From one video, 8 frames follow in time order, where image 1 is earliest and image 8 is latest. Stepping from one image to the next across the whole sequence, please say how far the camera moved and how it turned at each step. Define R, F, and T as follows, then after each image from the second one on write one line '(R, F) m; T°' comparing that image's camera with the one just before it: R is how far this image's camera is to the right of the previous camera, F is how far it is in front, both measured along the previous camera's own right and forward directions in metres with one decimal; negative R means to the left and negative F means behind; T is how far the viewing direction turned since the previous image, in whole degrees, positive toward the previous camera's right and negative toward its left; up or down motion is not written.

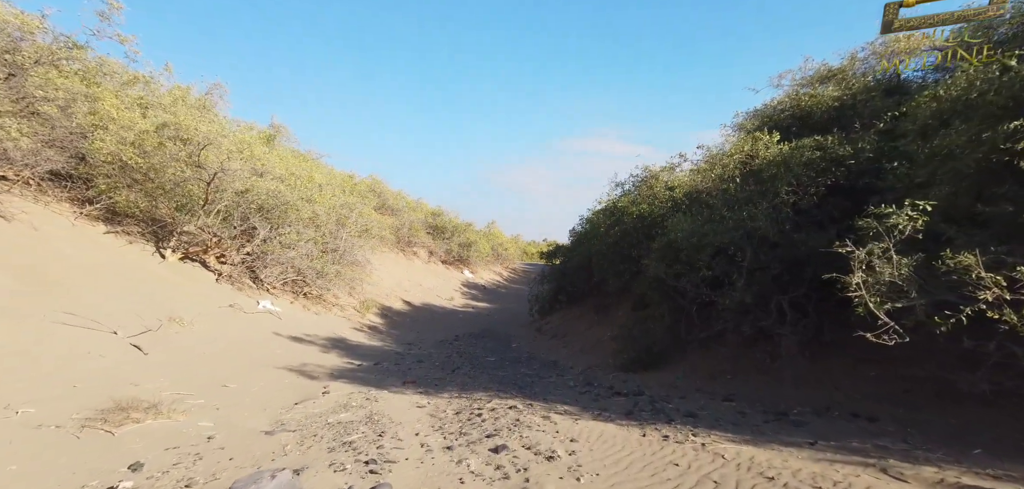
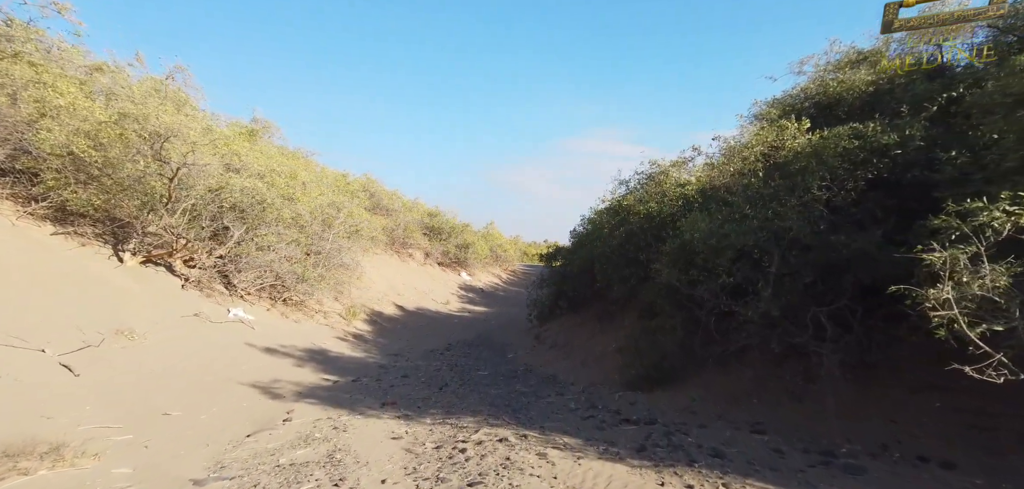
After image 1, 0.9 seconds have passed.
(+0.1, +0.9) m; 0°
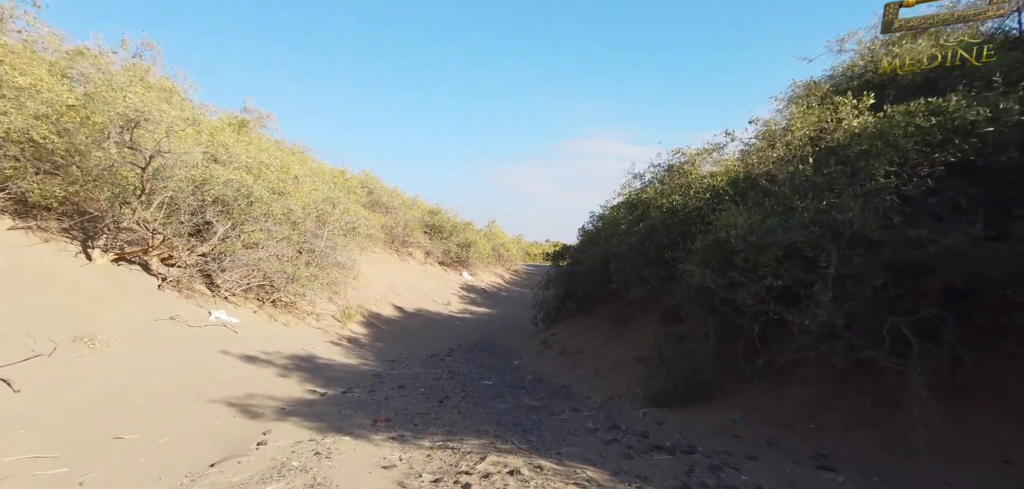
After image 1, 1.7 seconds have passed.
(-0.1, +0.8) m; 0°
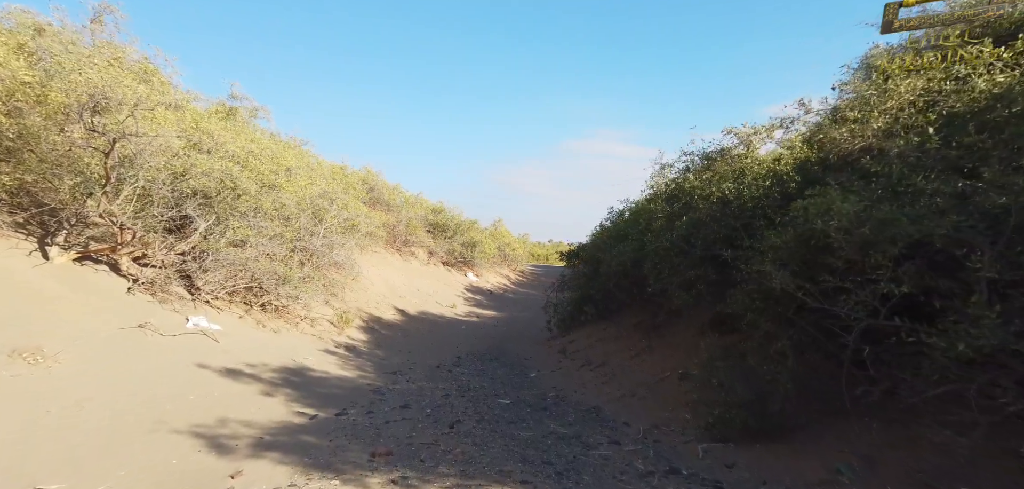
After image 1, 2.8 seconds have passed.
(-0.2, +1.0) m; 0°
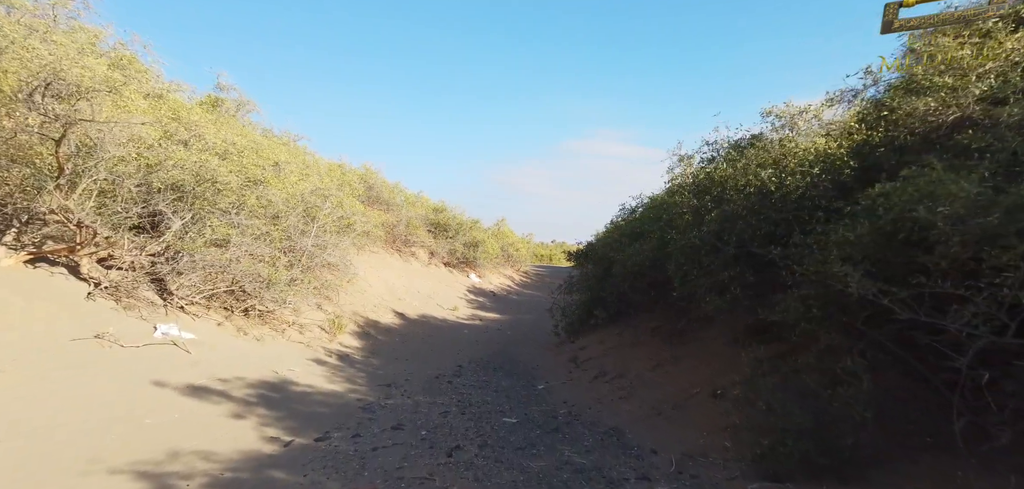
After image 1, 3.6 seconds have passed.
(0.0, +0.8) m; 0°
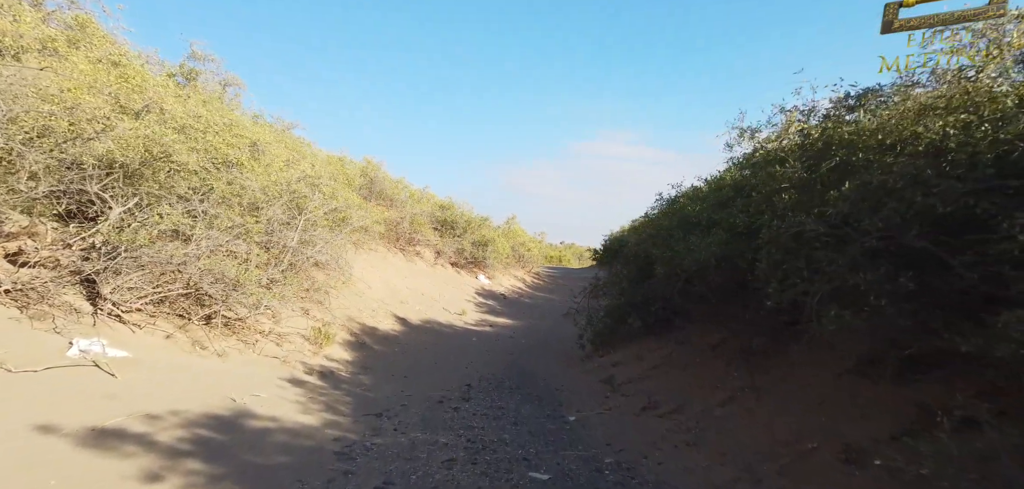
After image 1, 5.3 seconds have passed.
(-0.2, +1.6) m; -1°
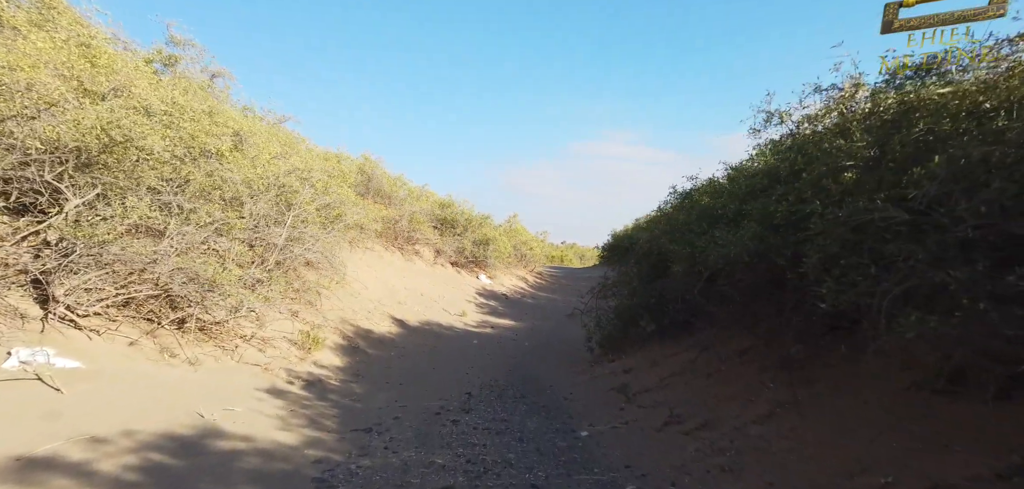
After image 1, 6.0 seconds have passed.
(0.0, +0.7) m; 0°
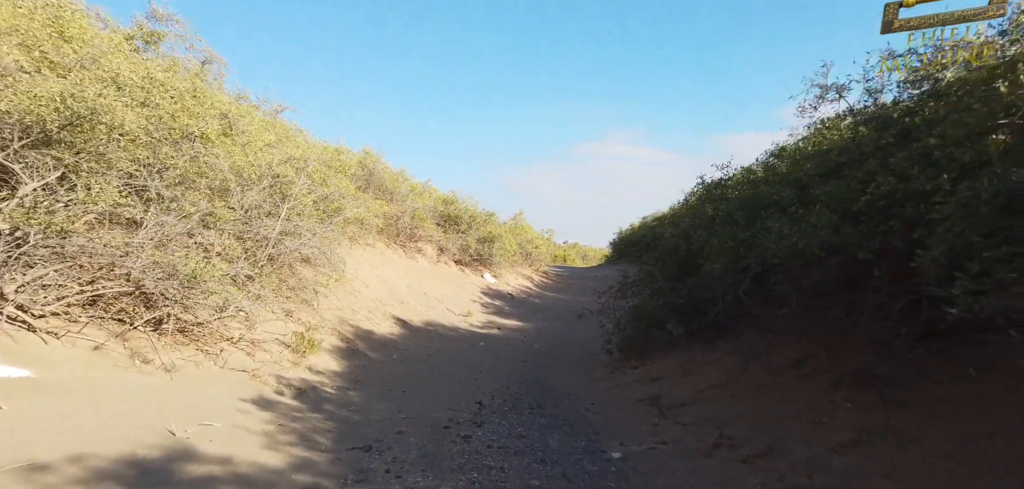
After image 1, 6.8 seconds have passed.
(-0.2, +0.7) m; 0°
